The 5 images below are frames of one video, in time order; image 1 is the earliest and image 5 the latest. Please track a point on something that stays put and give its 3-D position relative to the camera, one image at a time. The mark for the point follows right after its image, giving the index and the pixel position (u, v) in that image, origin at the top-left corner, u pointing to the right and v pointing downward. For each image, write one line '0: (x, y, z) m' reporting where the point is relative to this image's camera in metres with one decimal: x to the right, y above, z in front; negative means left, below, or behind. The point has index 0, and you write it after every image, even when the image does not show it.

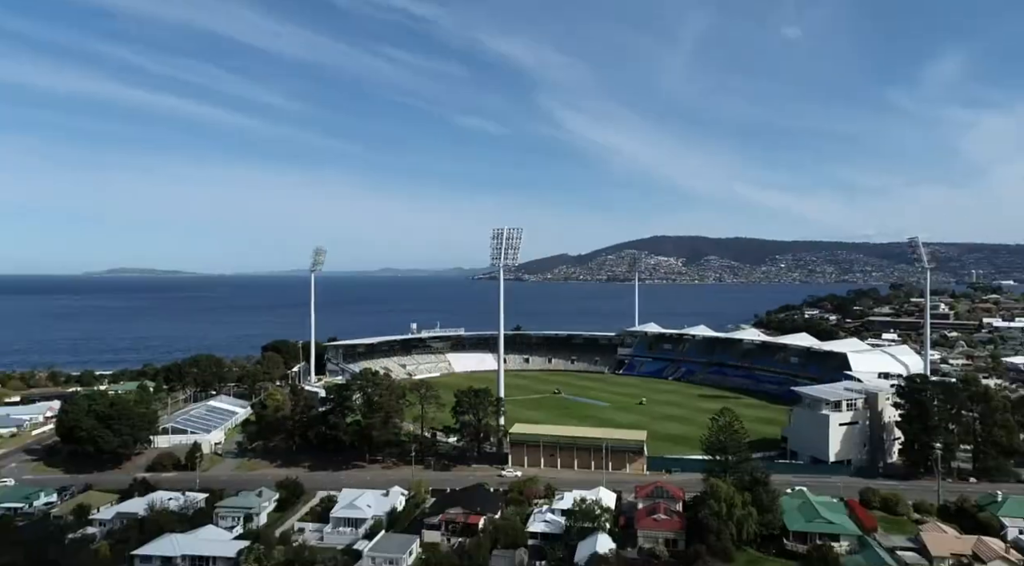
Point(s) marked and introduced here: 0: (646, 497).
0: (+3.3, -5.3, +16.4) m
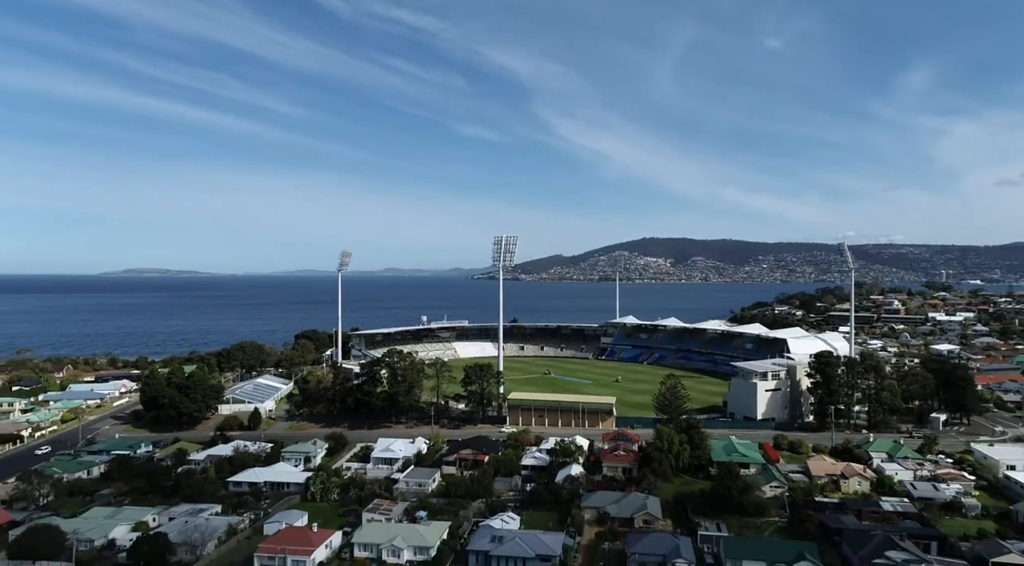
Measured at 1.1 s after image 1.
0: (+3.3, -5.1, +21.8) m
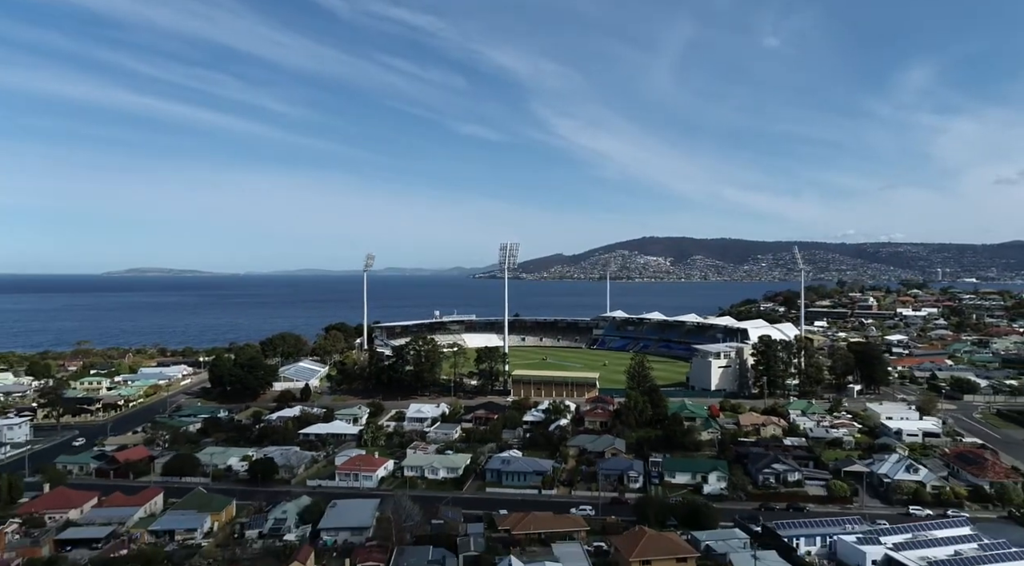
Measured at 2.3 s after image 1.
0: (+3.4, -5.1, +28.2) m
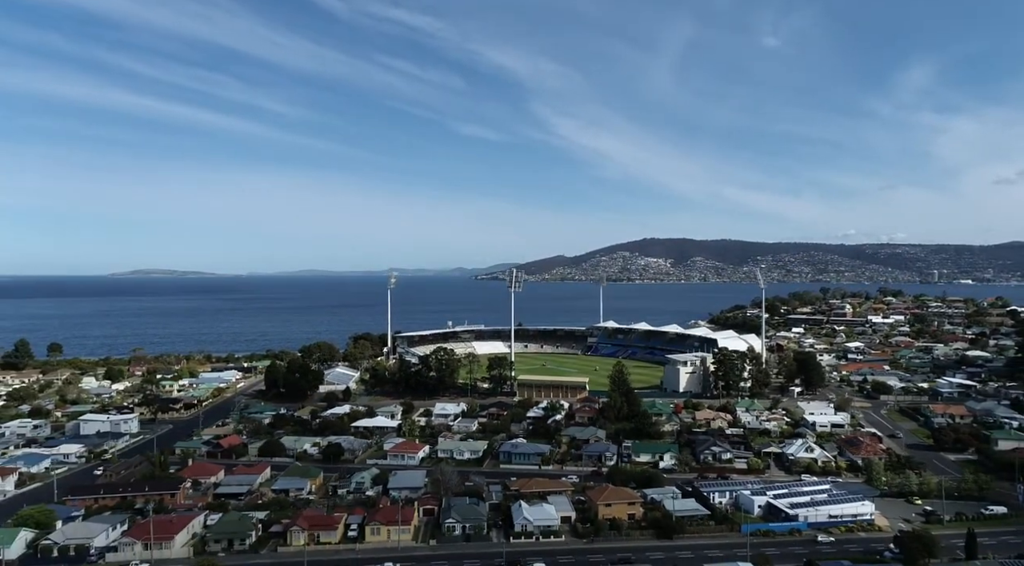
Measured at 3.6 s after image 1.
0: (+3.7, -6.3, +35.5) m
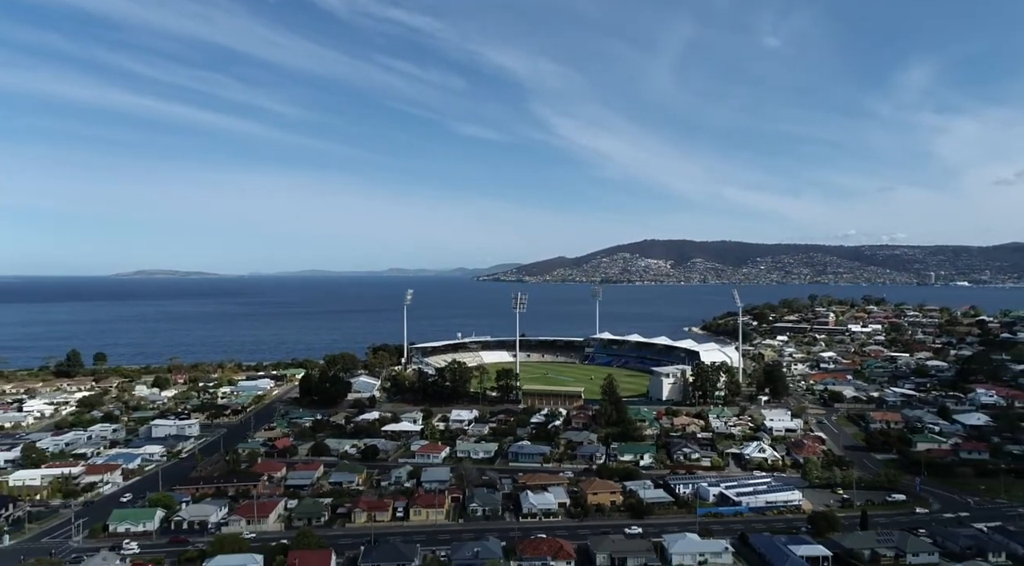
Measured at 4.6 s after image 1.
0: (+4.1, -7.8, +41.4) m
